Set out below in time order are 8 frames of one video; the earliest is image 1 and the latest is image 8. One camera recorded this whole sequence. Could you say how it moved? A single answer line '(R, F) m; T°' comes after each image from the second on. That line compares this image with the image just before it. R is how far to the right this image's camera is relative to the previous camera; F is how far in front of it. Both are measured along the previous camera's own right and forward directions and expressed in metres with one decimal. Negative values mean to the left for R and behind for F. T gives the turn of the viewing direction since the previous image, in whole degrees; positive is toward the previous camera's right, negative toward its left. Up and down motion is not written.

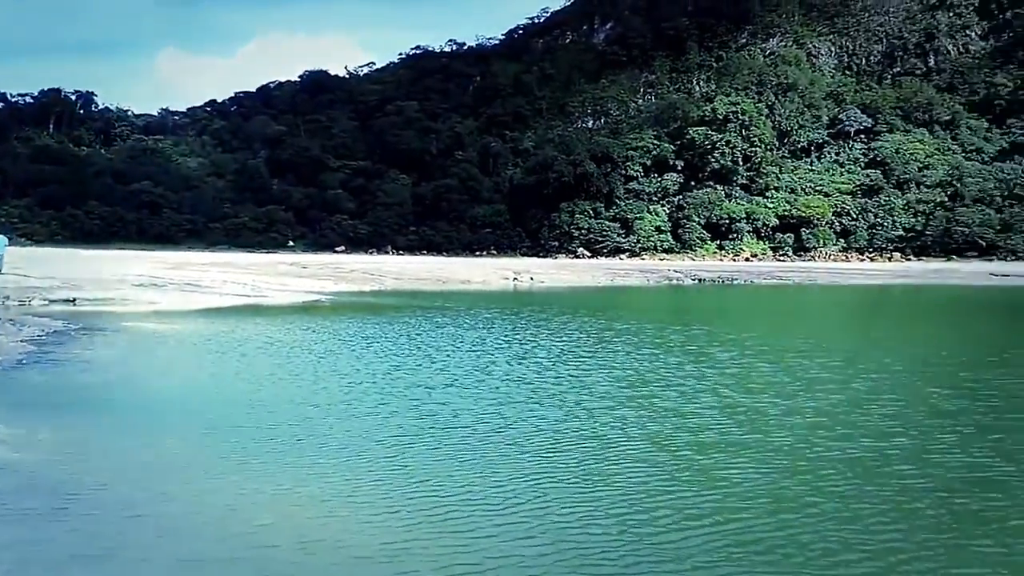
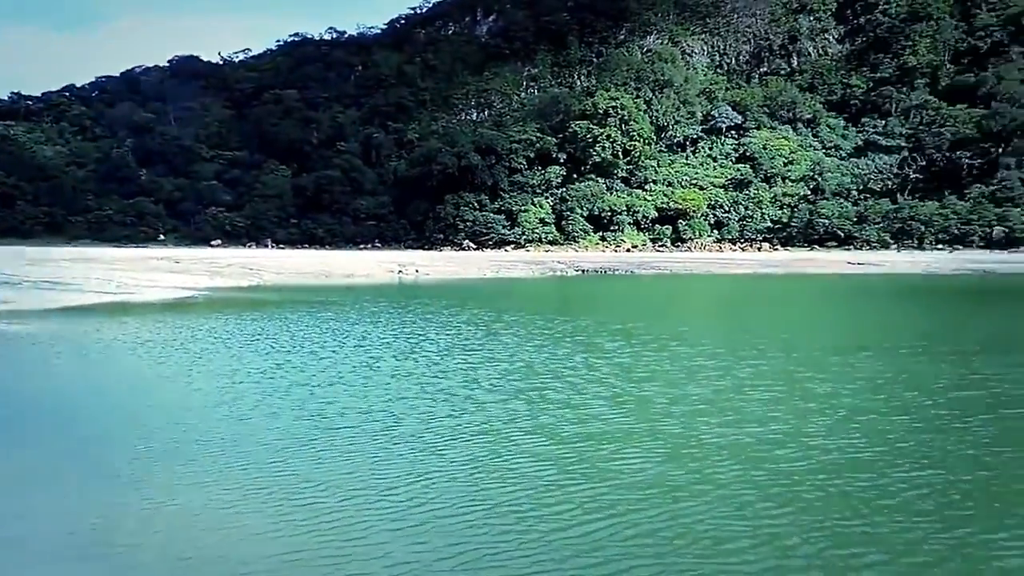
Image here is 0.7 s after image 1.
(-0.5, 0.0) m; +9°
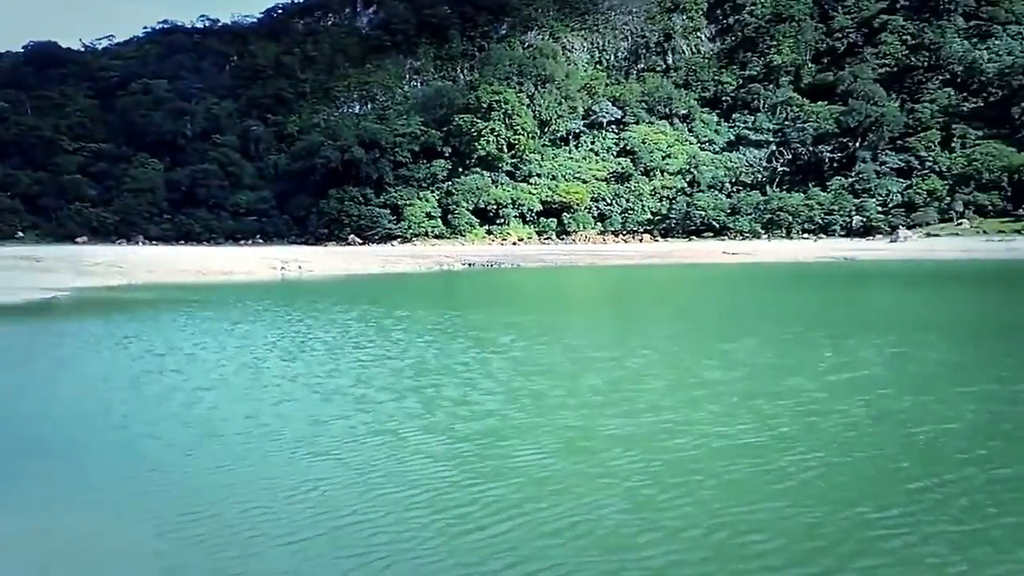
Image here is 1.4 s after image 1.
(-0.1, 0.0) m; +8°
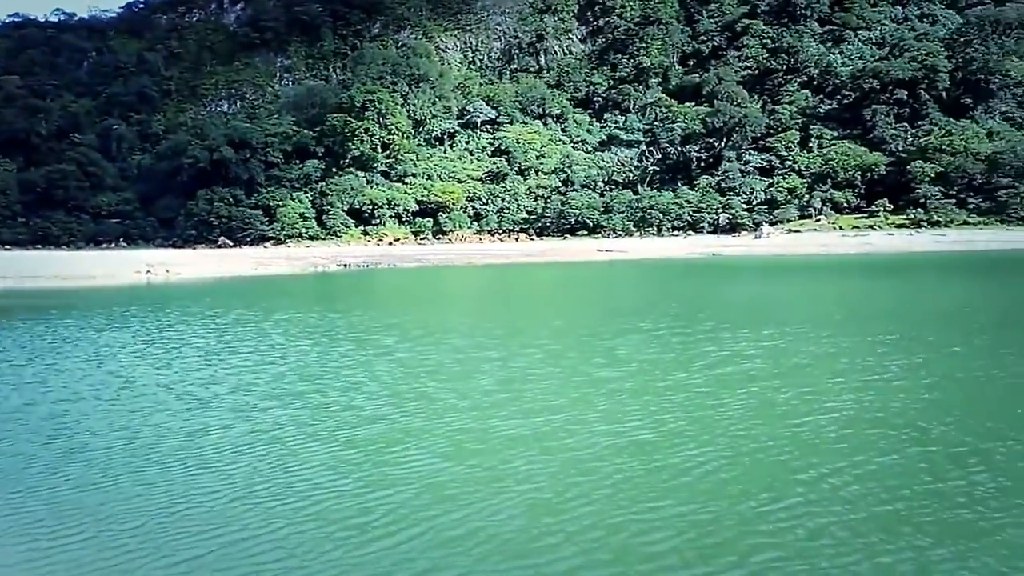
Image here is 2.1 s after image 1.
(+1.5, -0.1) m; +6°
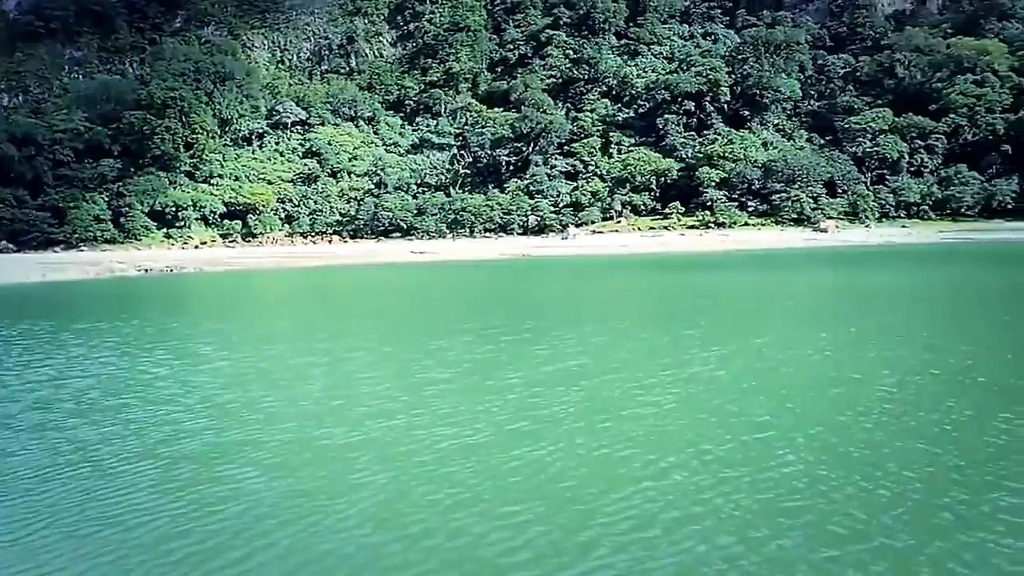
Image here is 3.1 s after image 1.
(+0.7, -0.6) m; +11°
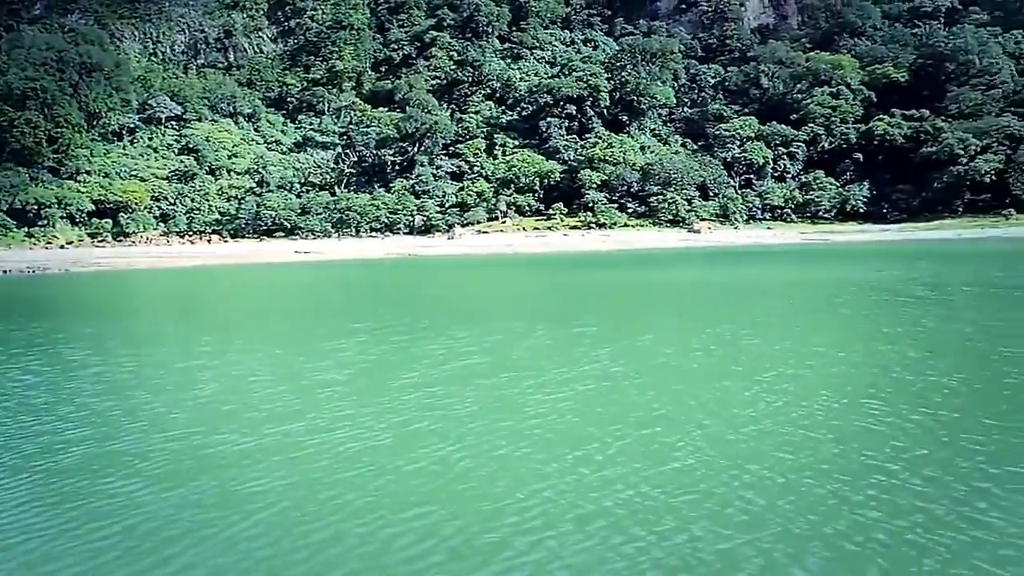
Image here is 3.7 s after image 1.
(-0.4, -0.3) m; +8°
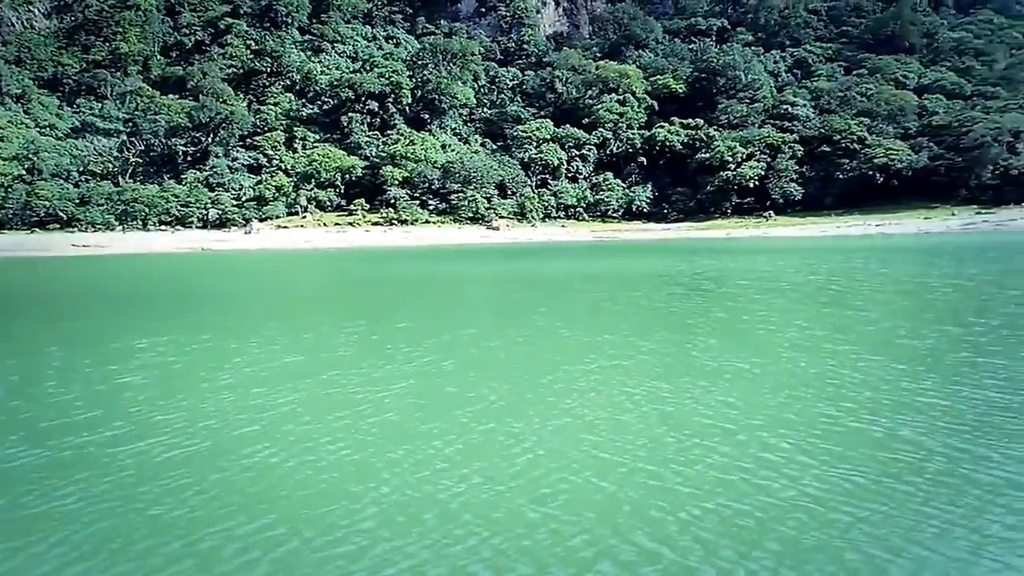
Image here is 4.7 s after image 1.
(+0.7, -0.4) m; +12°
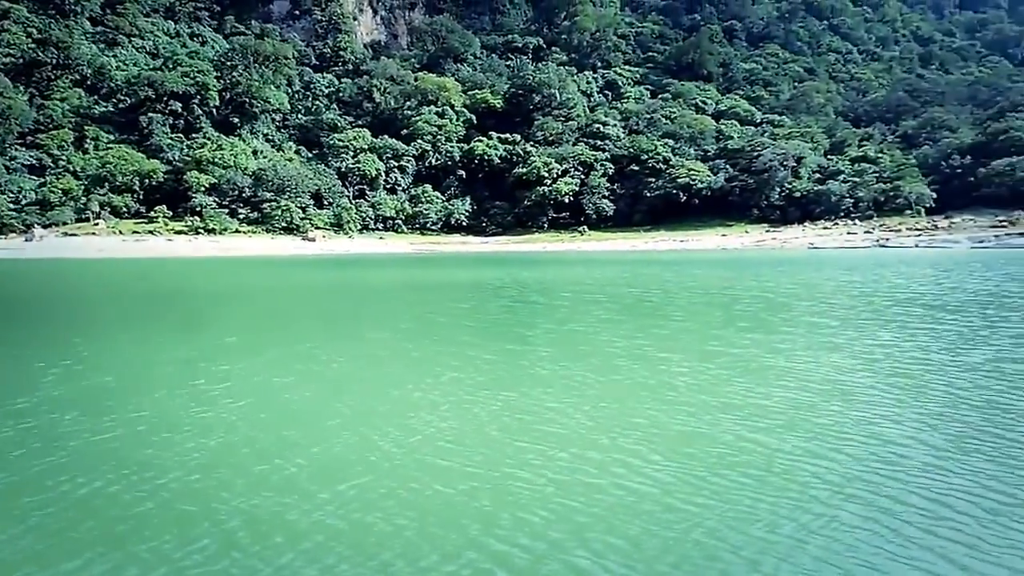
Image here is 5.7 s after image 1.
(+0.1, +0.3) m; +12°
